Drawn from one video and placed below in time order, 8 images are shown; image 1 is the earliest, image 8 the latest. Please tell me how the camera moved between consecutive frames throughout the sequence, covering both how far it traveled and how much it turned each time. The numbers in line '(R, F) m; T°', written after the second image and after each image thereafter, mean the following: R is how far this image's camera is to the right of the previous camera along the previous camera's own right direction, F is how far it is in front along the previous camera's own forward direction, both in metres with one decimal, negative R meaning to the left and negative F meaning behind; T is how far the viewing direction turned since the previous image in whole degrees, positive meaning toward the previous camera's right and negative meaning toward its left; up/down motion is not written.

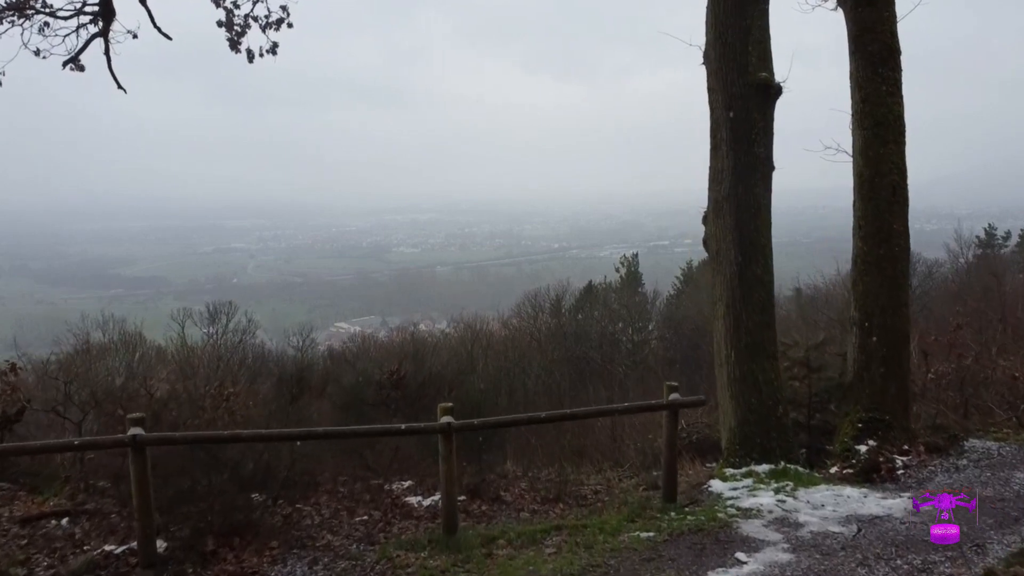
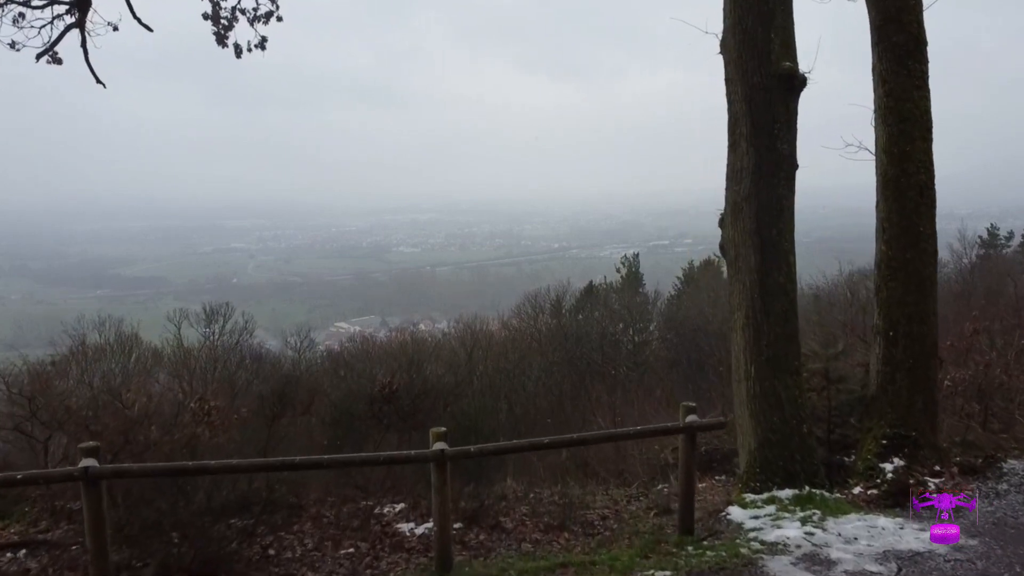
(0.0, +0.2) m; 0°
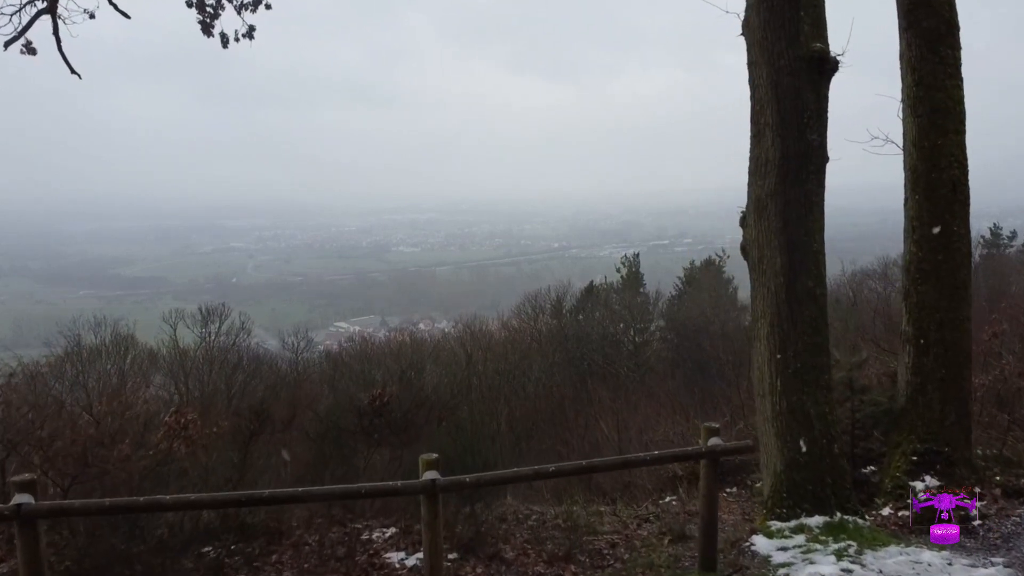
(0.0, +0.2) m; 0°
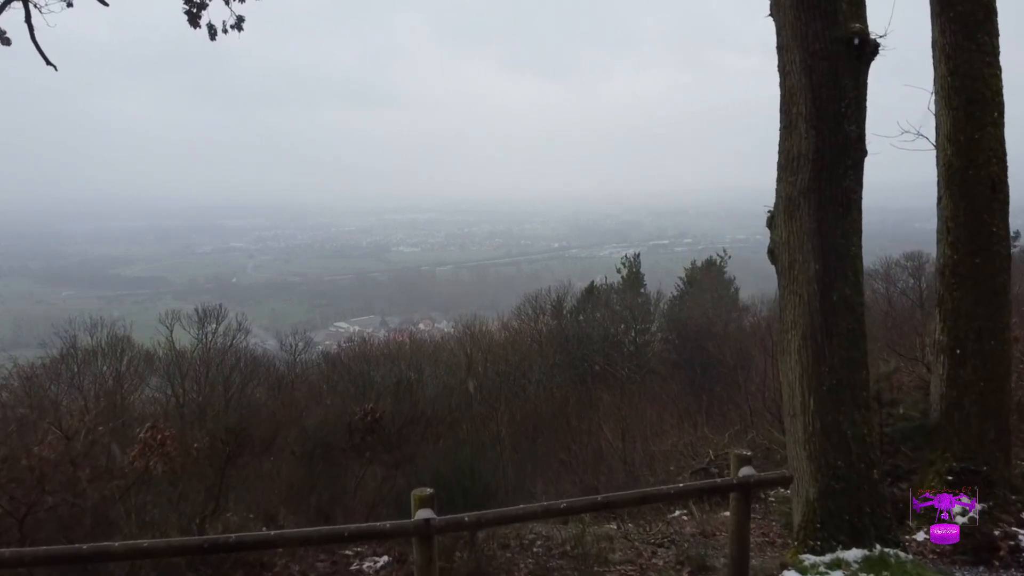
(0.0, +0.2) m; 0°
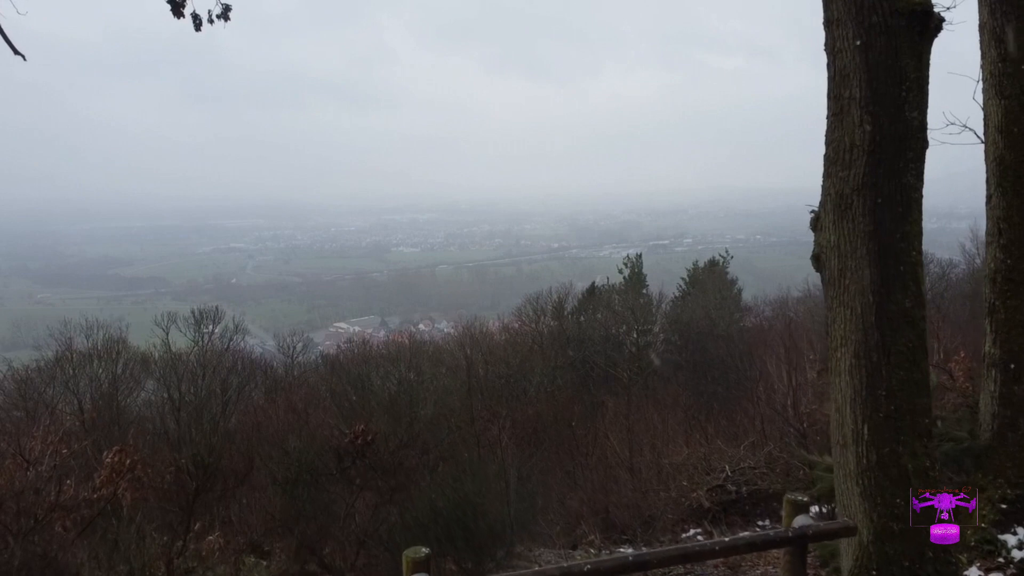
(0.0, +0.2) m; 0°
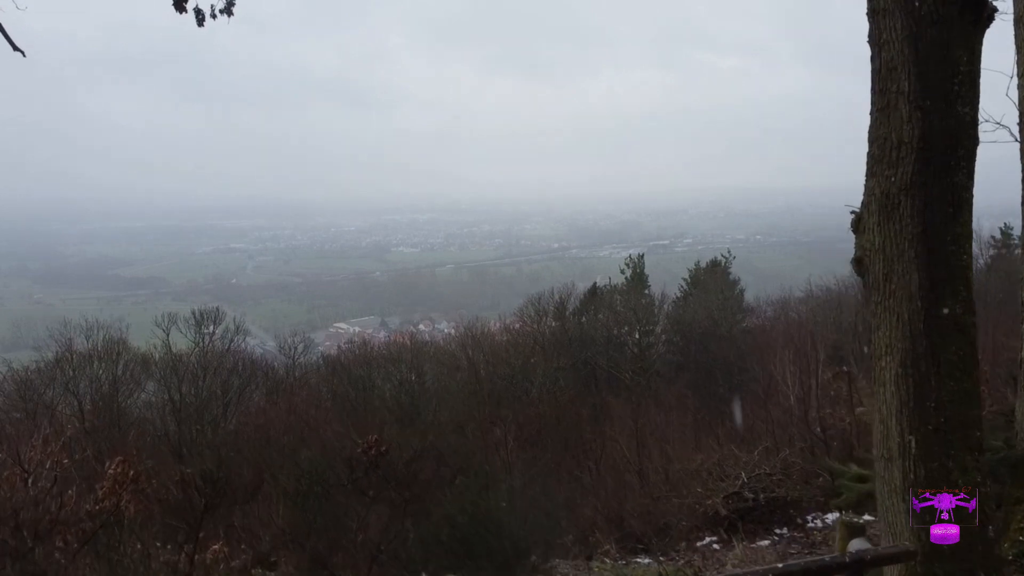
(0.0, +0.1) m; 0°
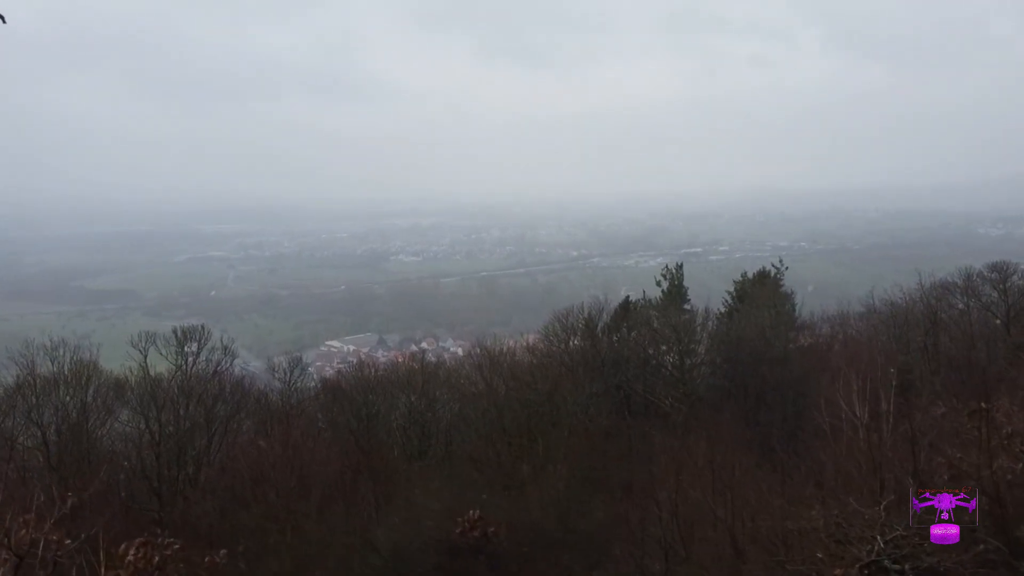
(-0.6, +2.1) m; 0°
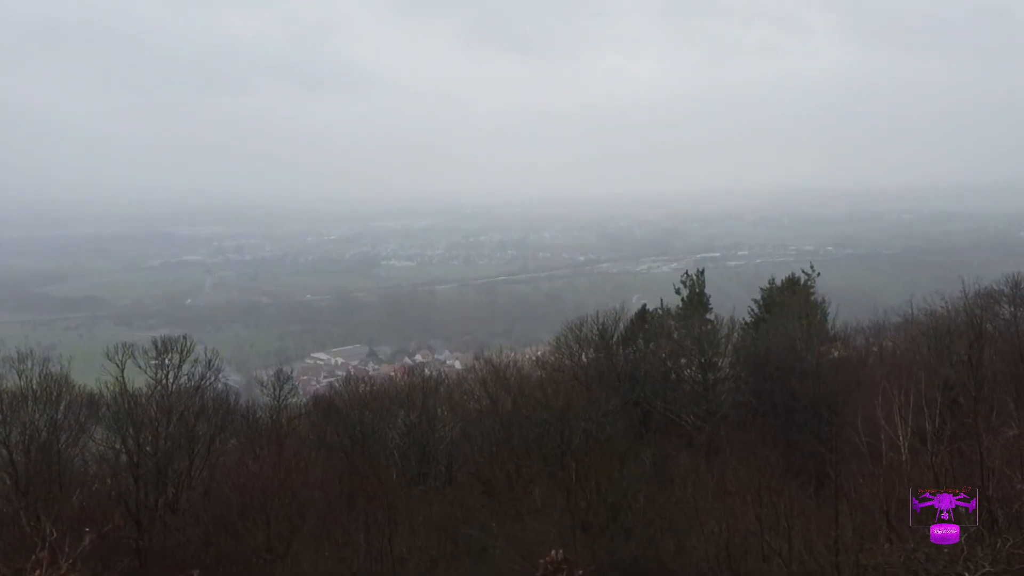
(-0.1, +1.2) m; 0°
